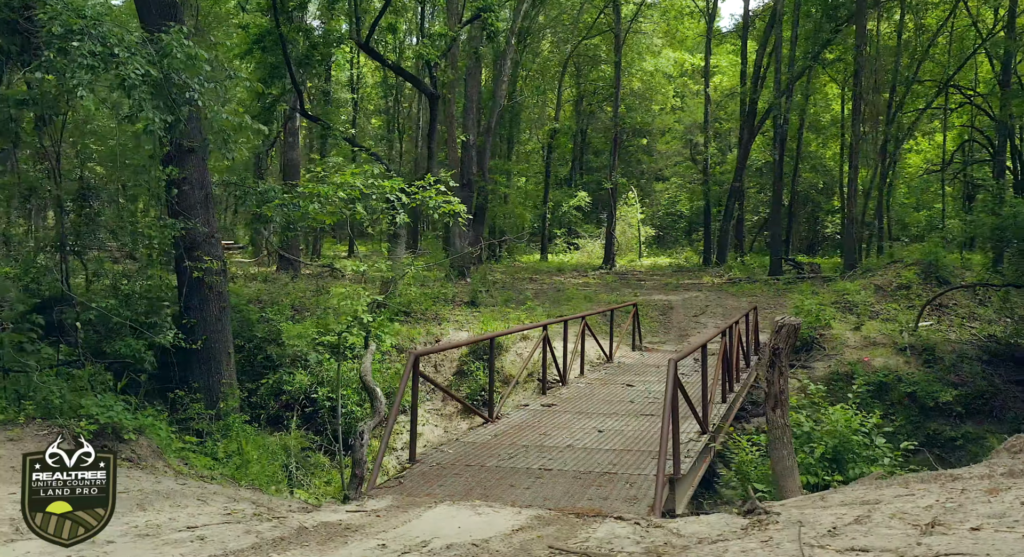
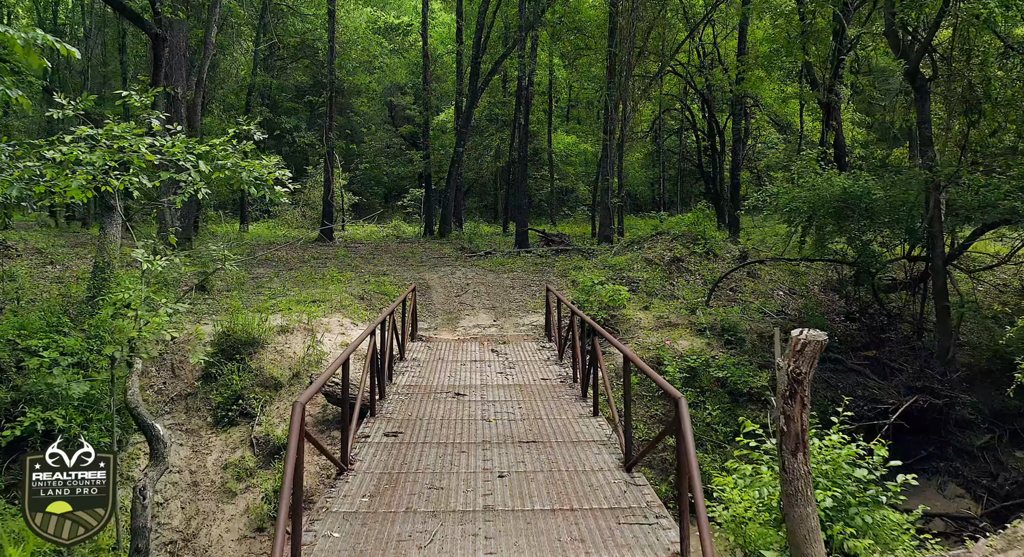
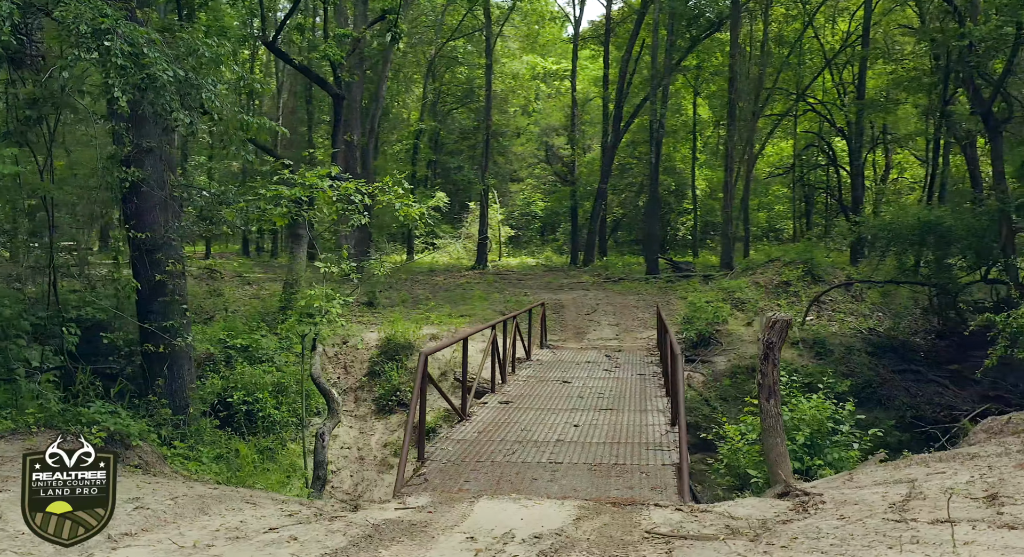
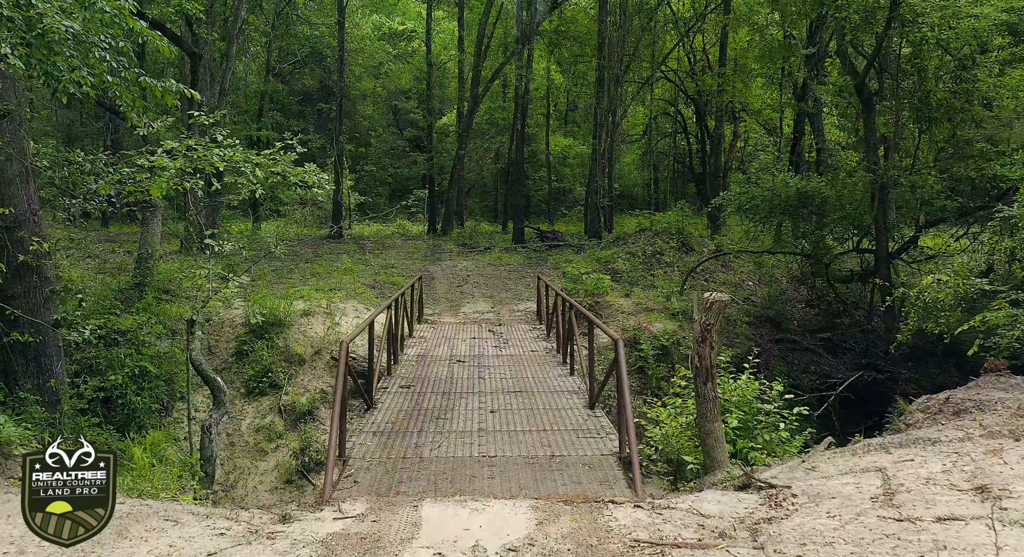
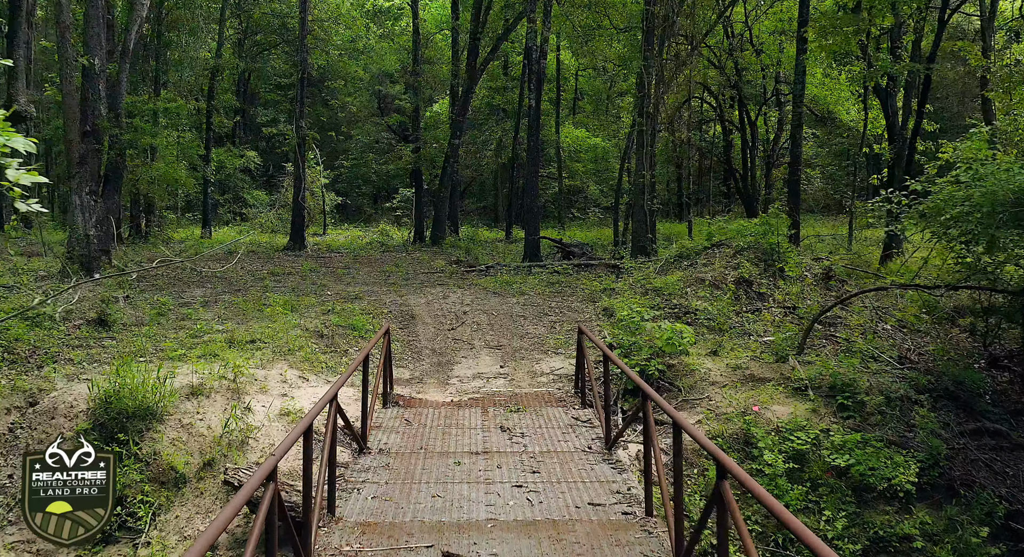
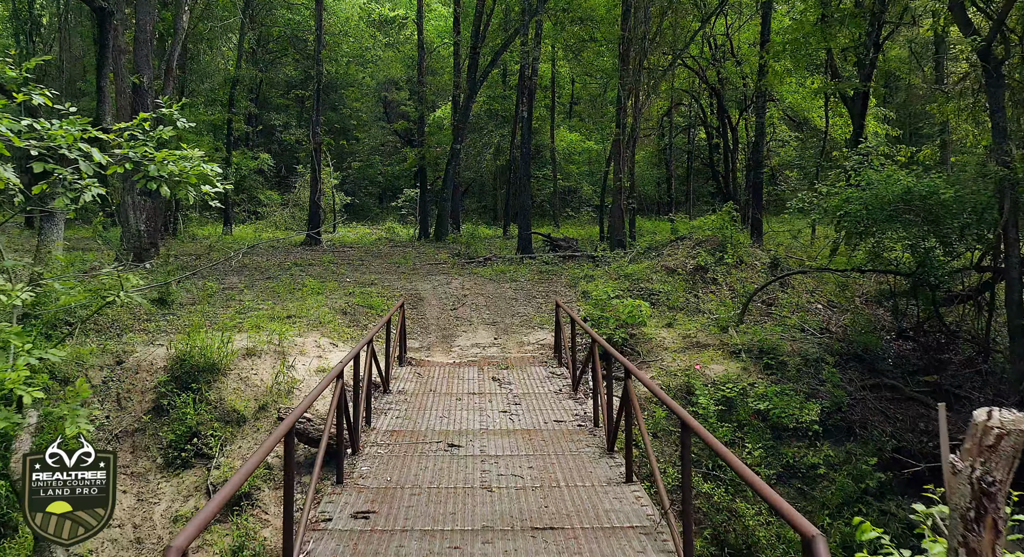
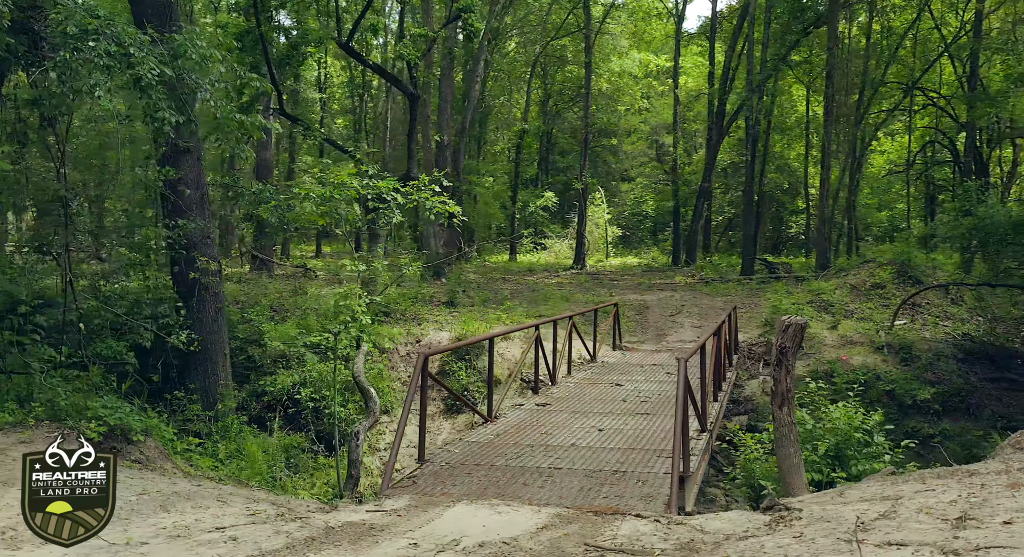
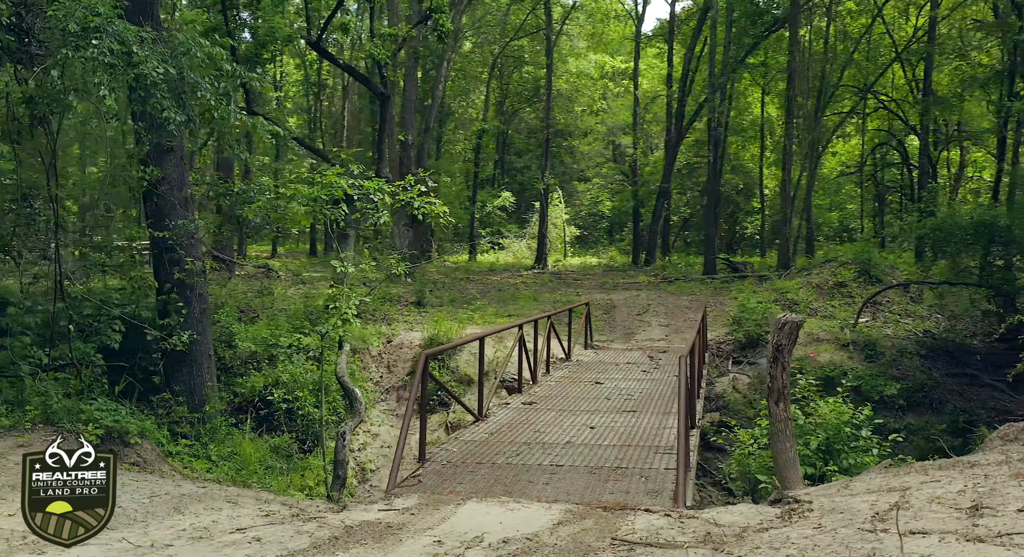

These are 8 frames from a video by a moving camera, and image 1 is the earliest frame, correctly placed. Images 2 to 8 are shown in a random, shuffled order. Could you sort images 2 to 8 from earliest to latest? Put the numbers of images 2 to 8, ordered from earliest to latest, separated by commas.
7, 8, 3, 4, 2, 6, 5
